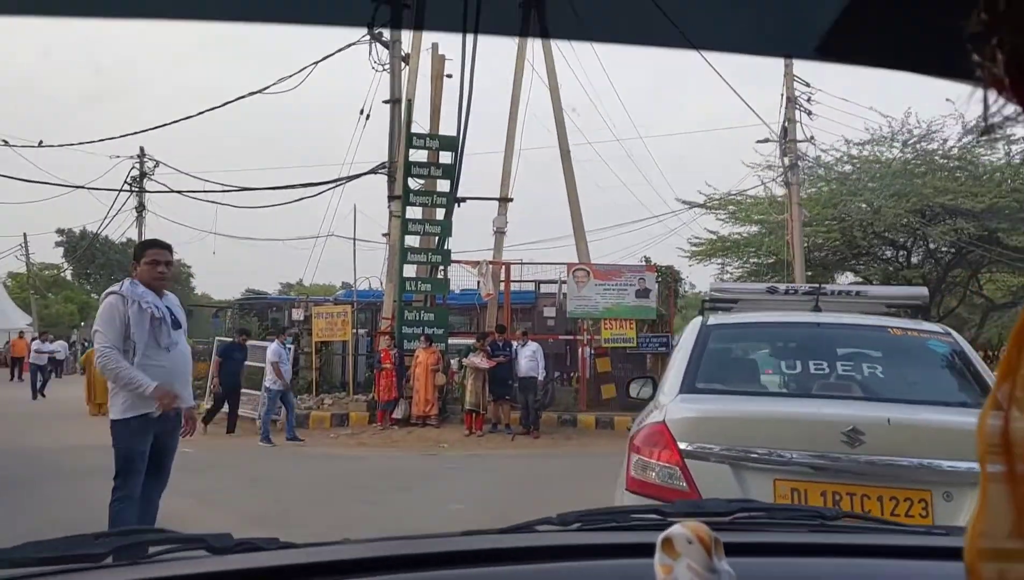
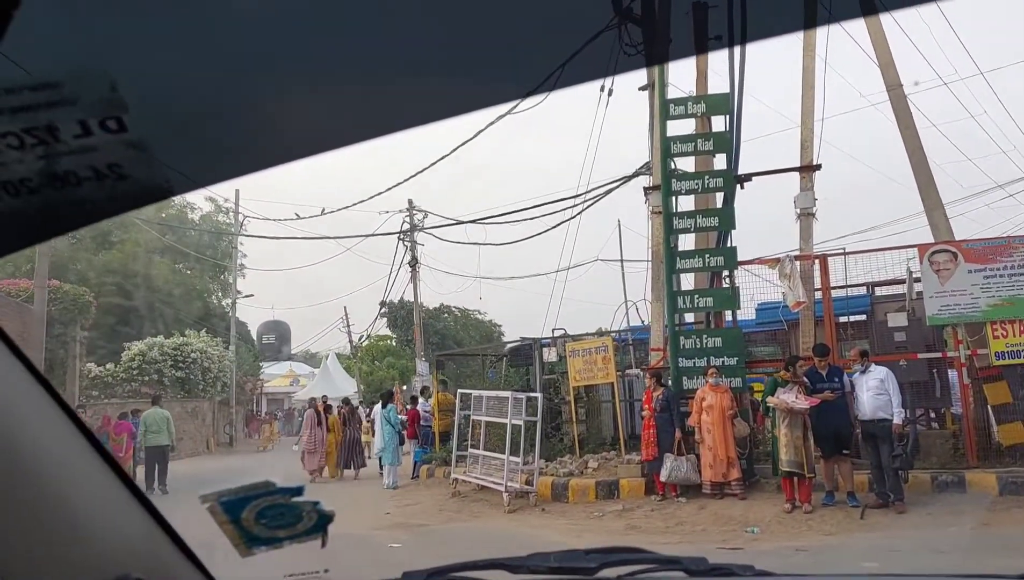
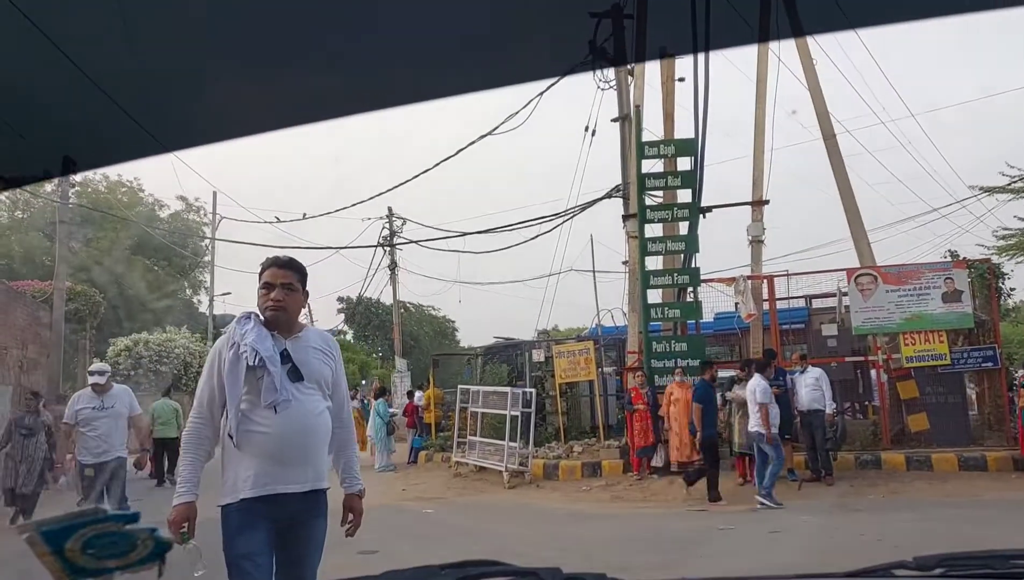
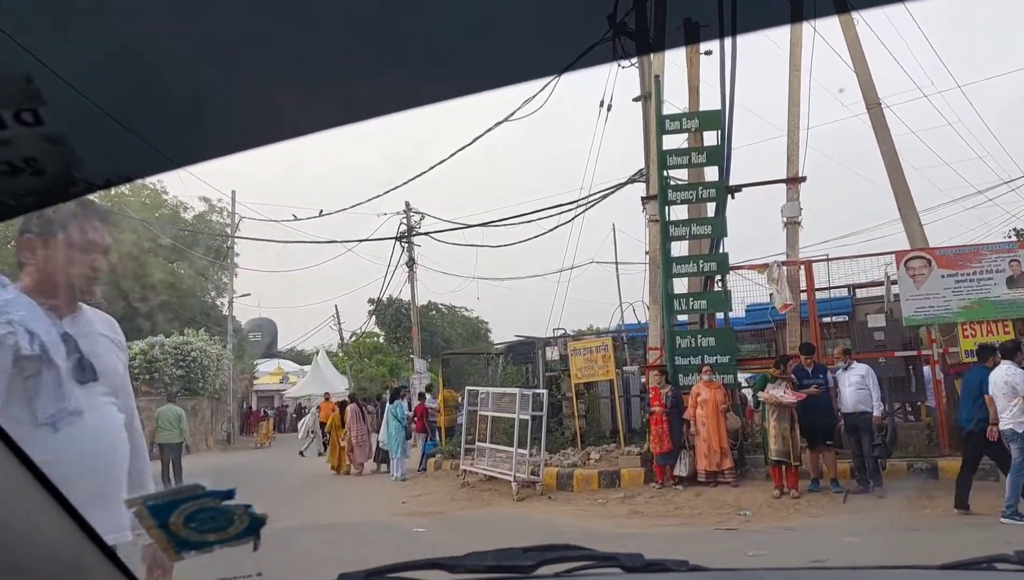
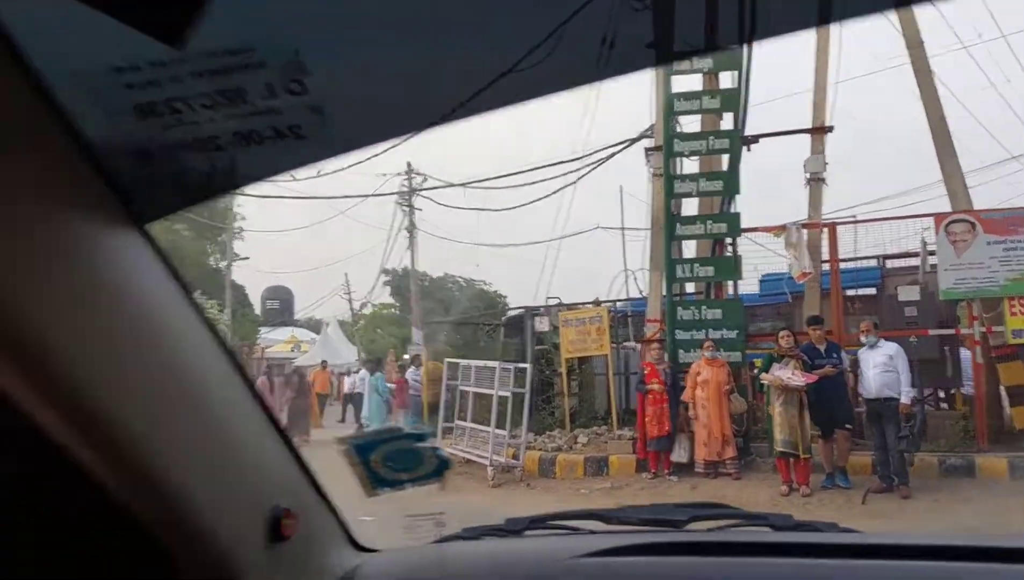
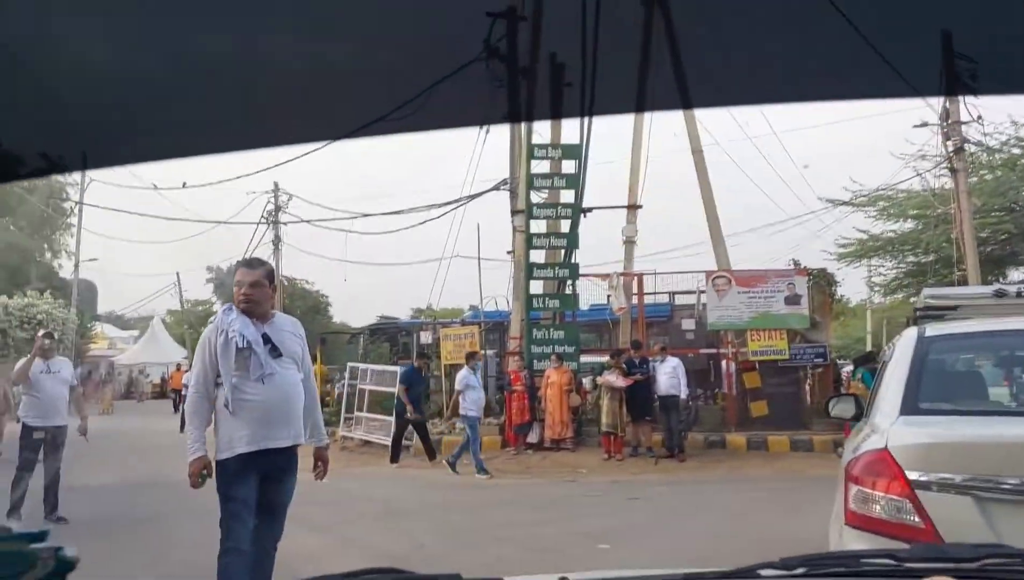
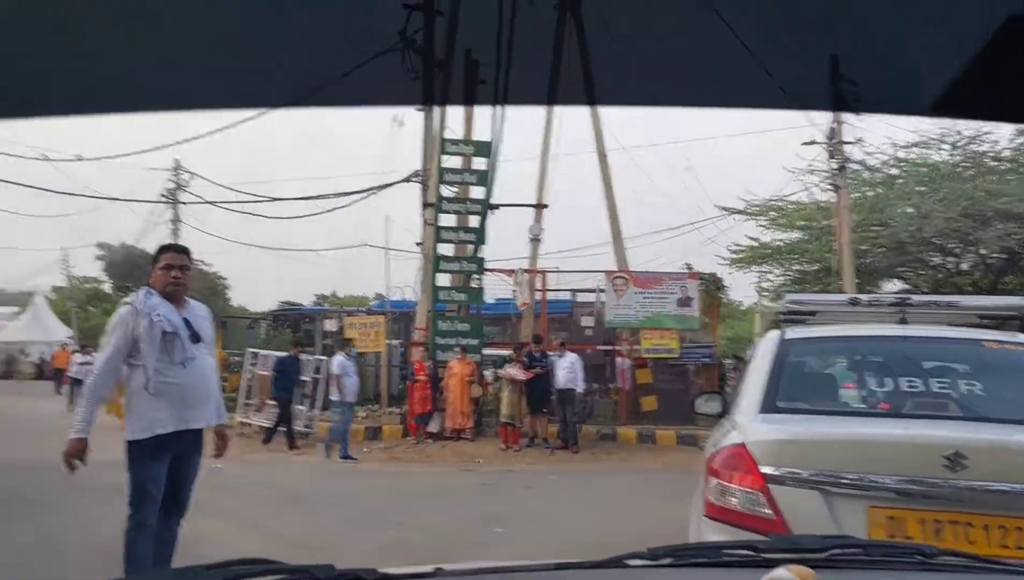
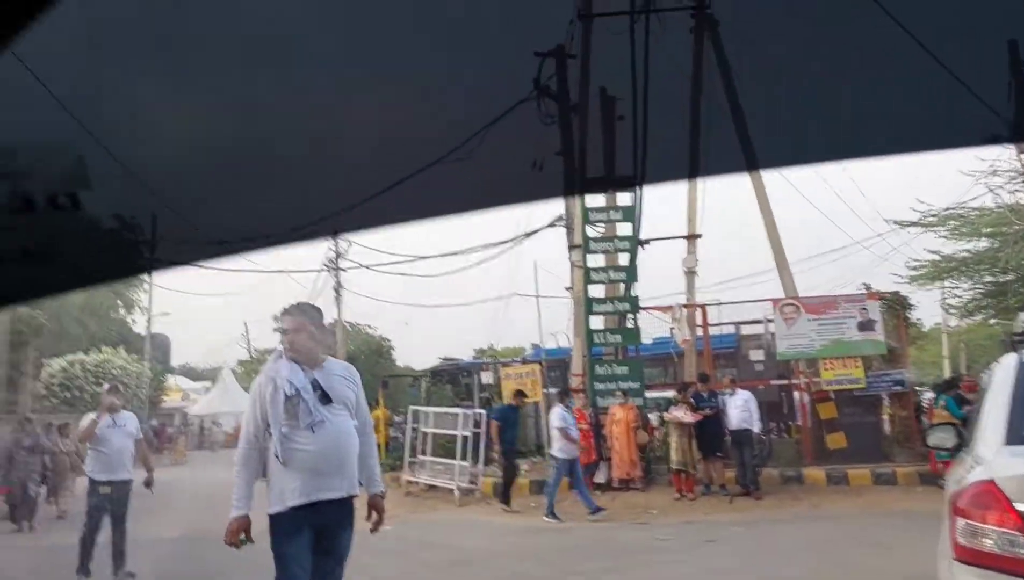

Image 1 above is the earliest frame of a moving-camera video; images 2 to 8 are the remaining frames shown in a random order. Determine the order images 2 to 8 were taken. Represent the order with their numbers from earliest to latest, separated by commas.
7, 6, 8, 3, 4, 2, 5
